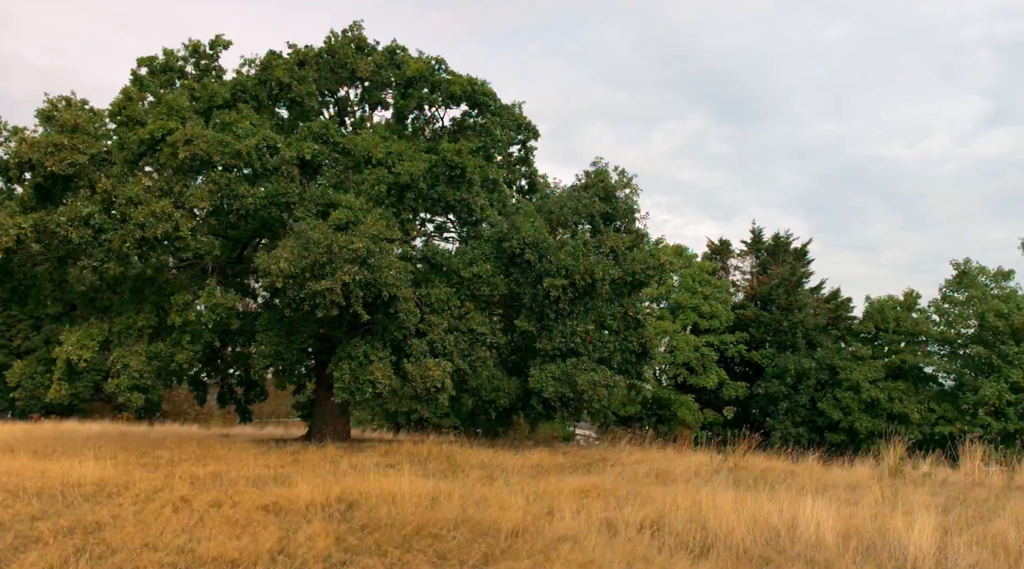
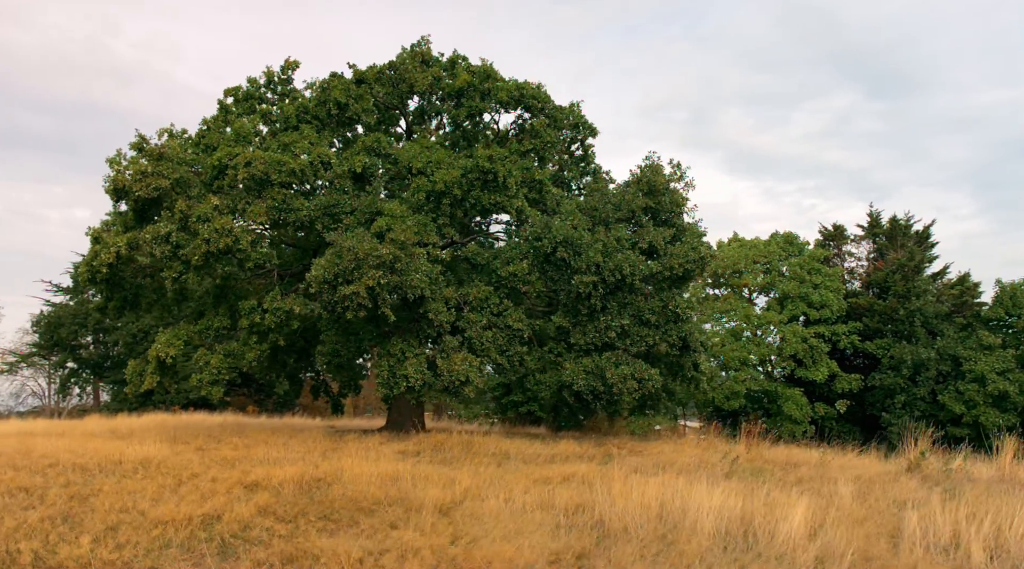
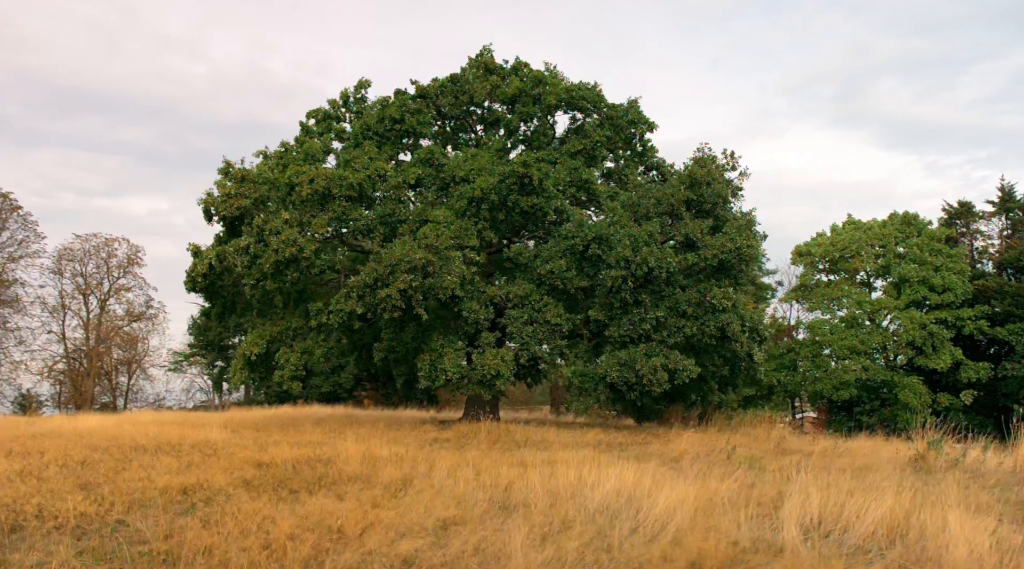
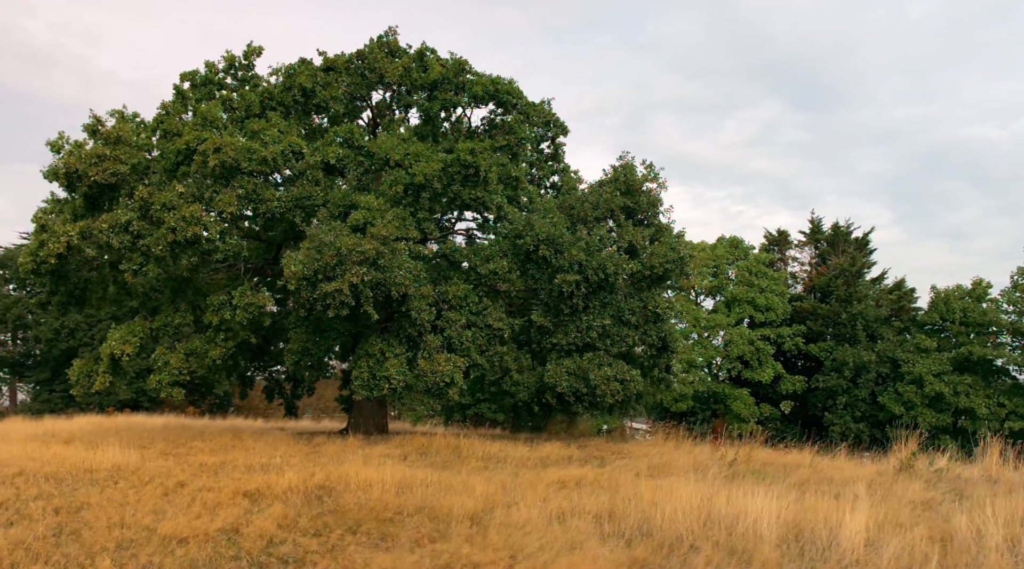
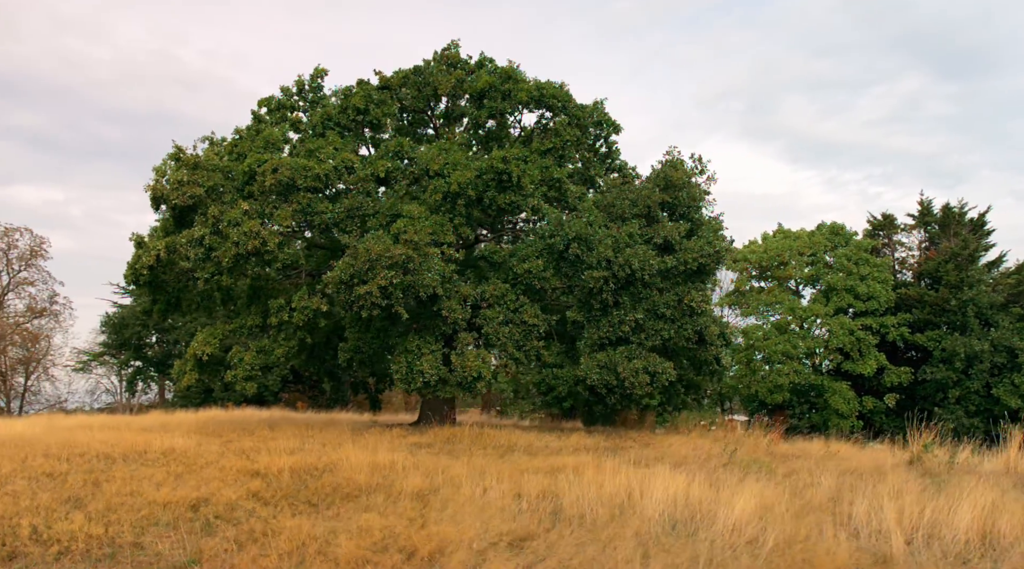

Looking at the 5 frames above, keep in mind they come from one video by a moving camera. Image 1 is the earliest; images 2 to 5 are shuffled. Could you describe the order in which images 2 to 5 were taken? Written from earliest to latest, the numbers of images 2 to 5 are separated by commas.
4, 2, 5, 3
